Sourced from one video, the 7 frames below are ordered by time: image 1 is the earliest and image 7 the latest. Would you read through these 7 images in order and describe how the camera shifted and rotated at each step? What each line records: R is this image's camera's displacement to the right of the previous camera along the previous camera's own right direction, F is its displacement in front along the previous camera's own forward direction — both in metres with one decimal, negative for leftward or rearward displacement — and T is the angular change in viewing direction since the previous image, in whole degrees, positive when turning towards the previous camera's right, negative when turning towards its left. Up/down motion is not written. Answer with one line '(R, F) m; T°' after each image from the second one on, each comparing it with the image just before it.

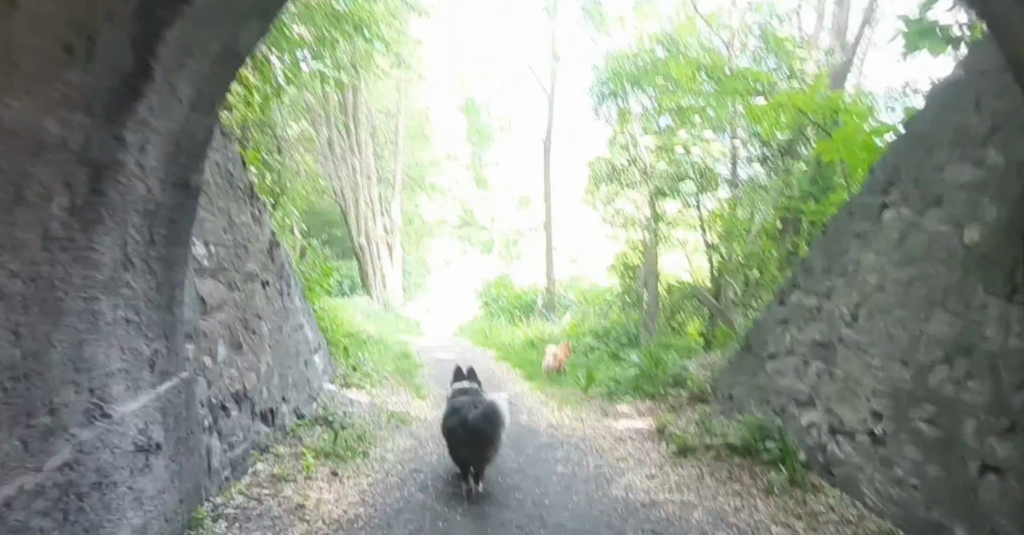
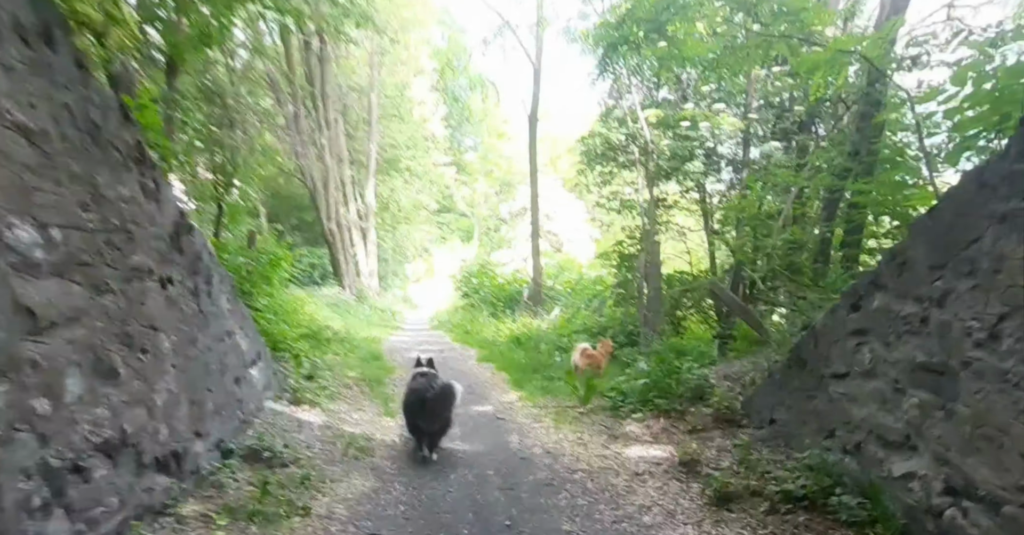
(-0.1, +1.3) m; +2°
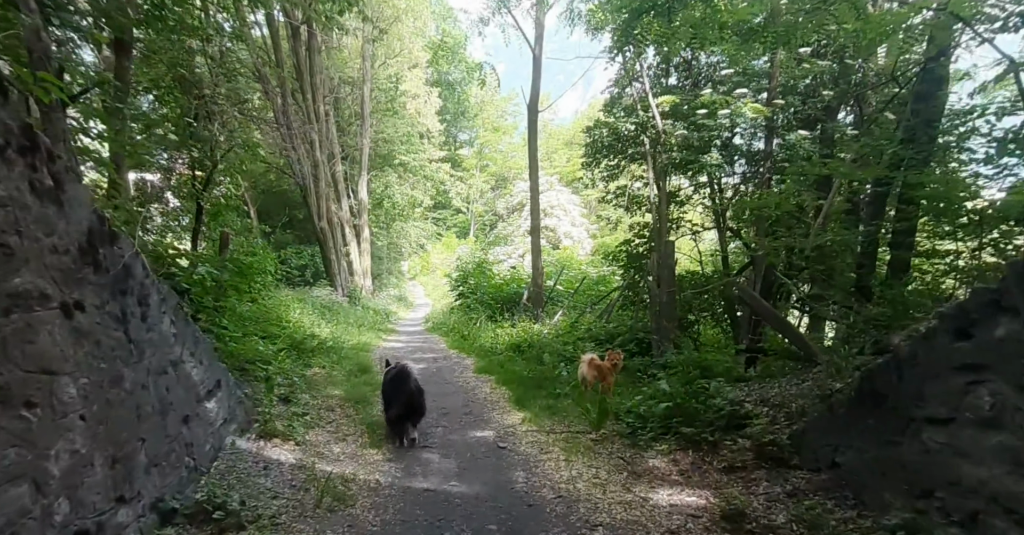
(-0.1, +0.9) m; 0°
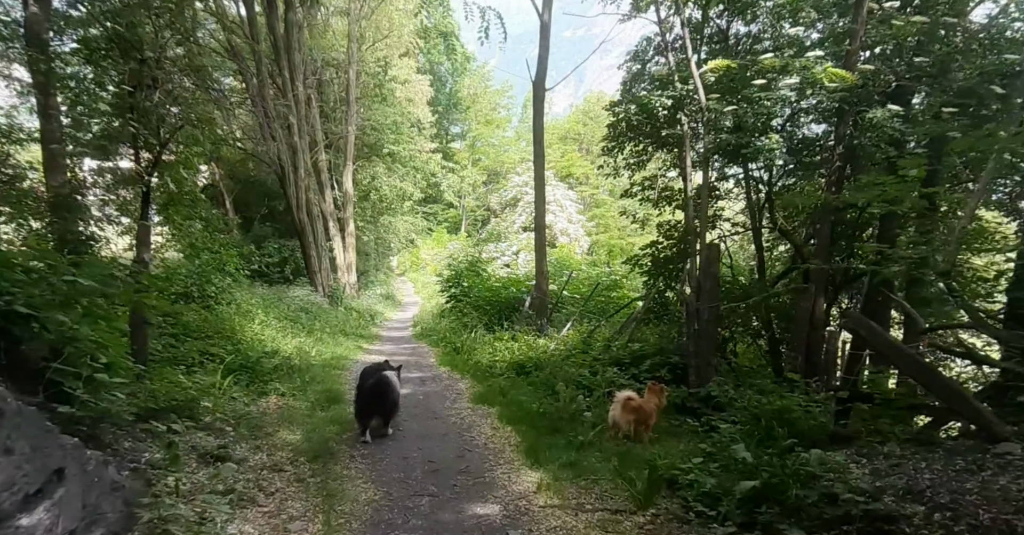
(-0.2, +1.9) m; +1°
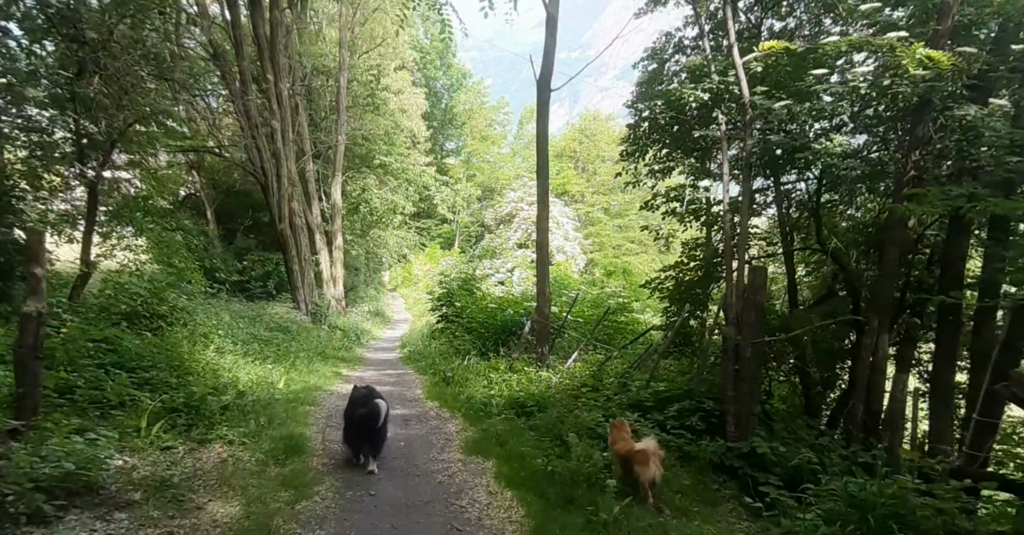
(-0.1, +1.4) m; +1°
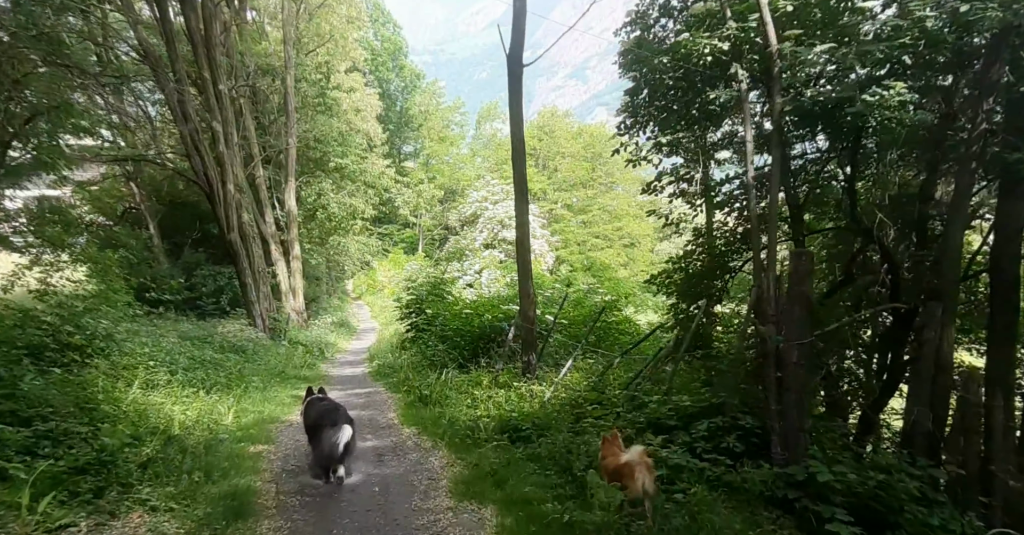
(-0.2, +1.3) m; +3°
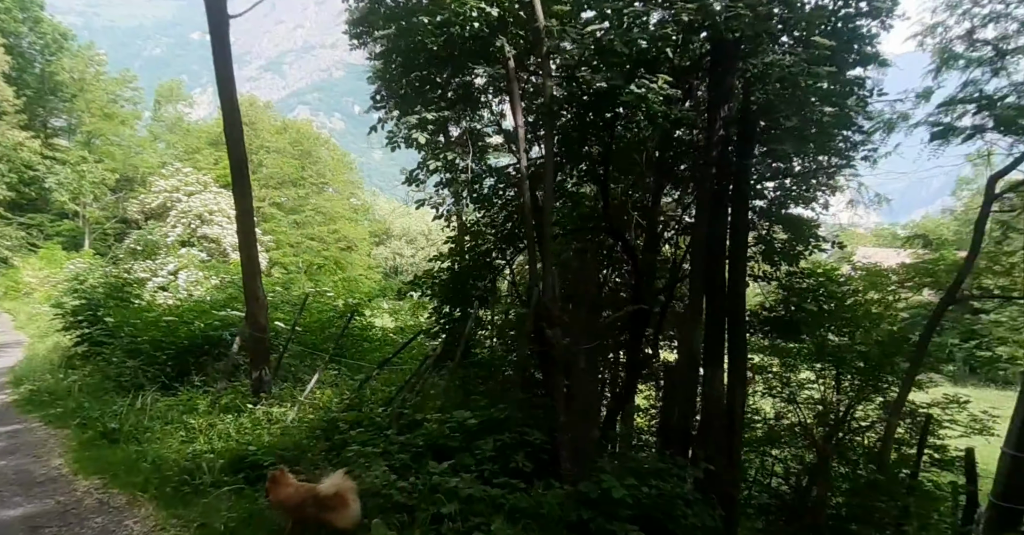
(-0.4, +1.0) m; +27°
